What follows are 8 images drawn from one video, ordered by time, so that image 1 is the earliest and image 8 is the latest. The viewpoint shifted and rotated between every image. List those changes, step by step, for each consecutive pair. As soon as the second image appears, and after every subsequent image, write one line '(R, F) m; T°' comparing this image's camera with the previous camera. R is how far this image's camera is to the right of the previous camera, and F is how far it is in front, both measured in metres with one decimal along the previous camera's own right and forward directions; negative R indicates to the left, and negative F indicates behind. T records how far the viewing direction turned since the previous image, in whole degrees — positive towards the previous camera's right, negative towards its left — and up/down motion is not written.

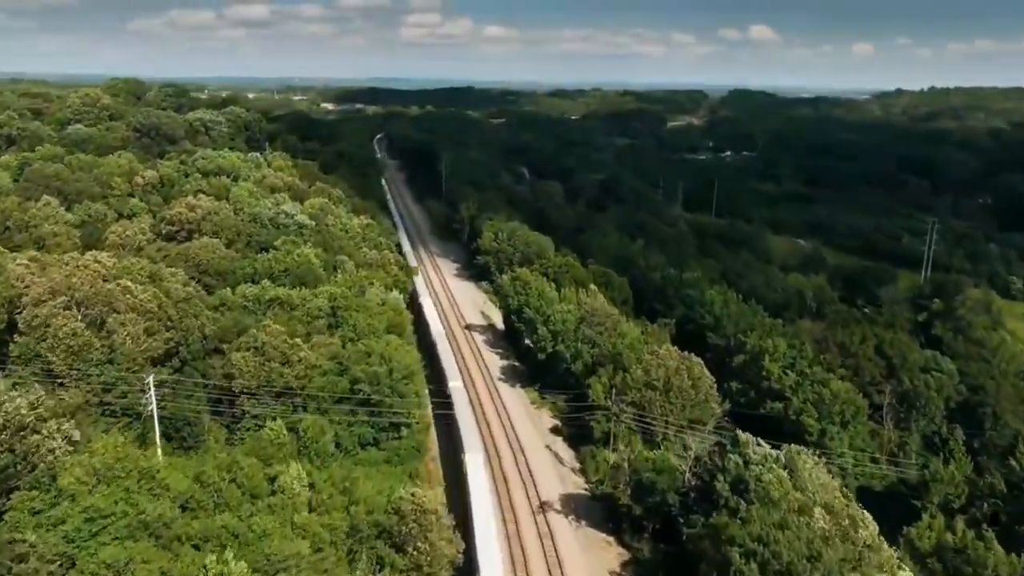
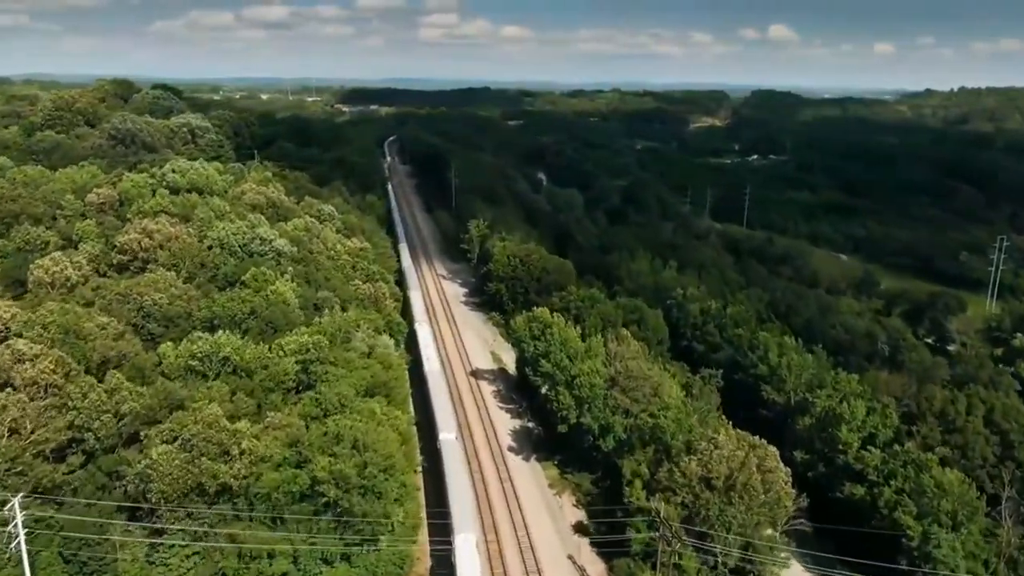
(+0.1, +9.9) m; -1°
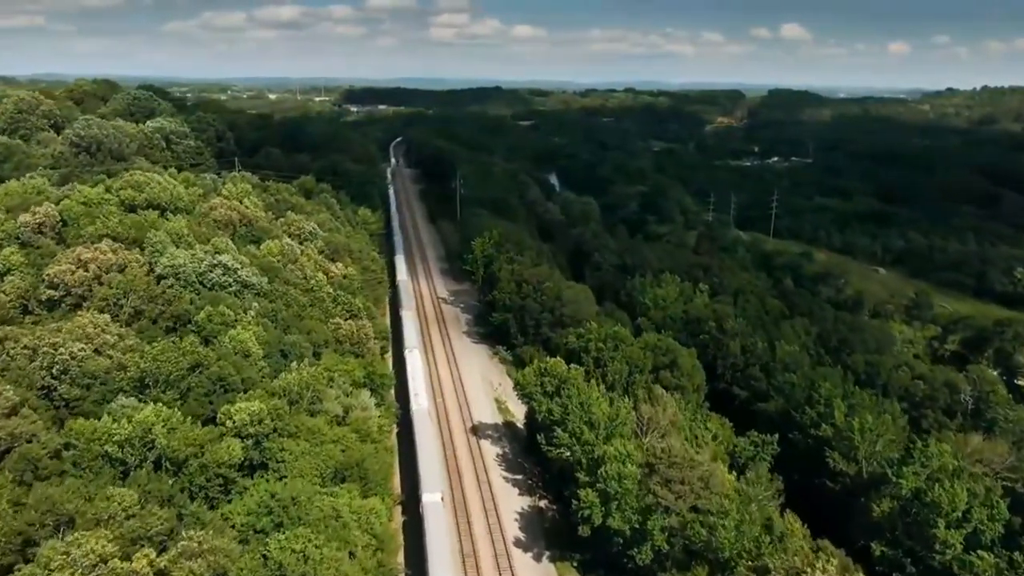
(+0.1, +8.8) m; -1°
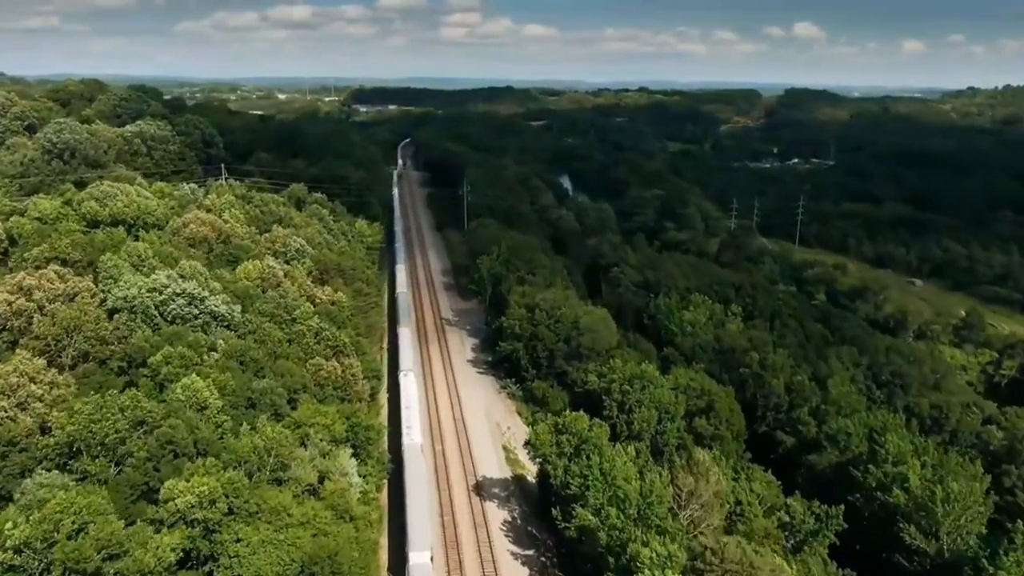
(0.0, +6.5) m; -1°
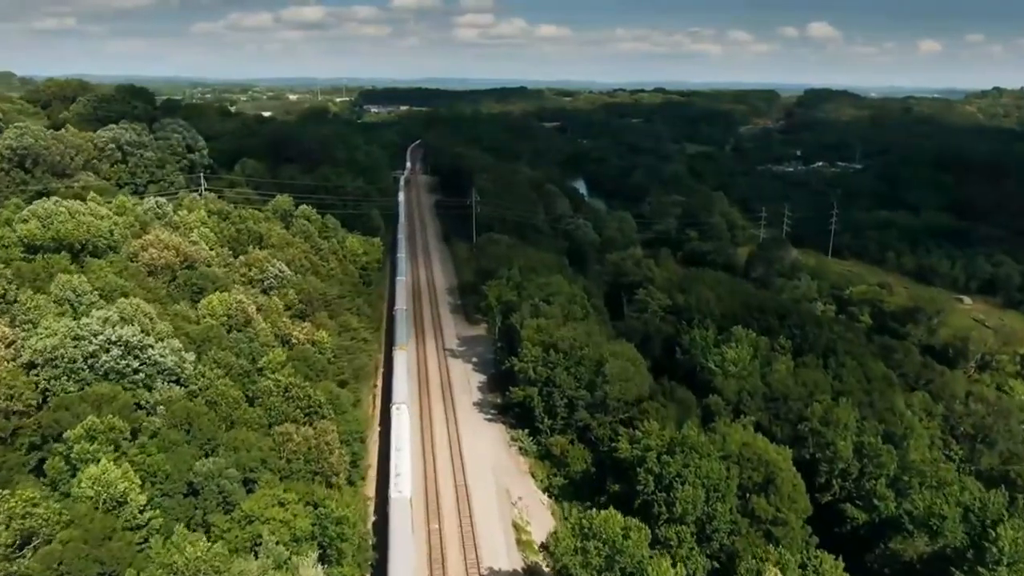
(0.0, +7.6) m; -1°
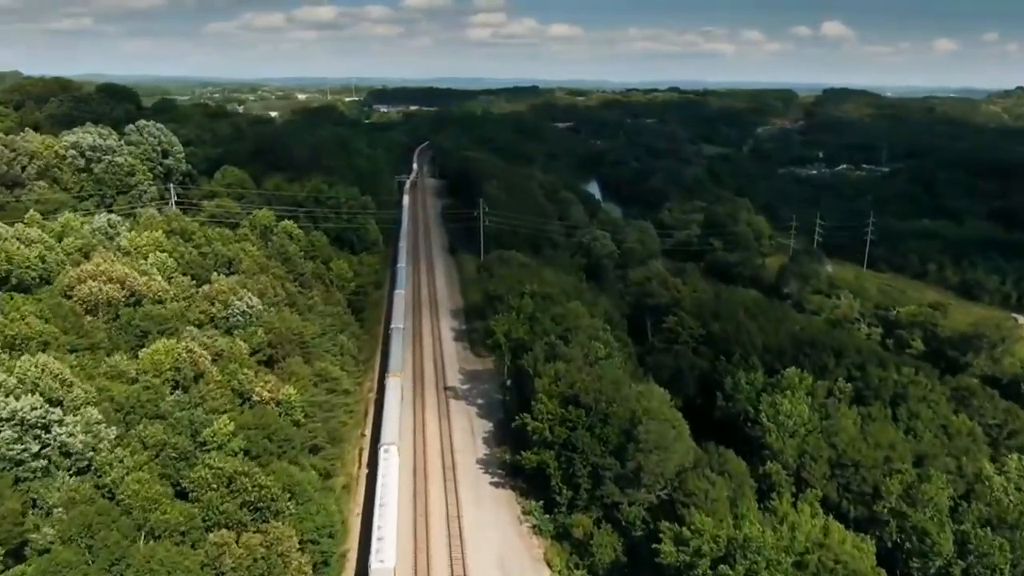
(-0.1, +7.6) m; -1°
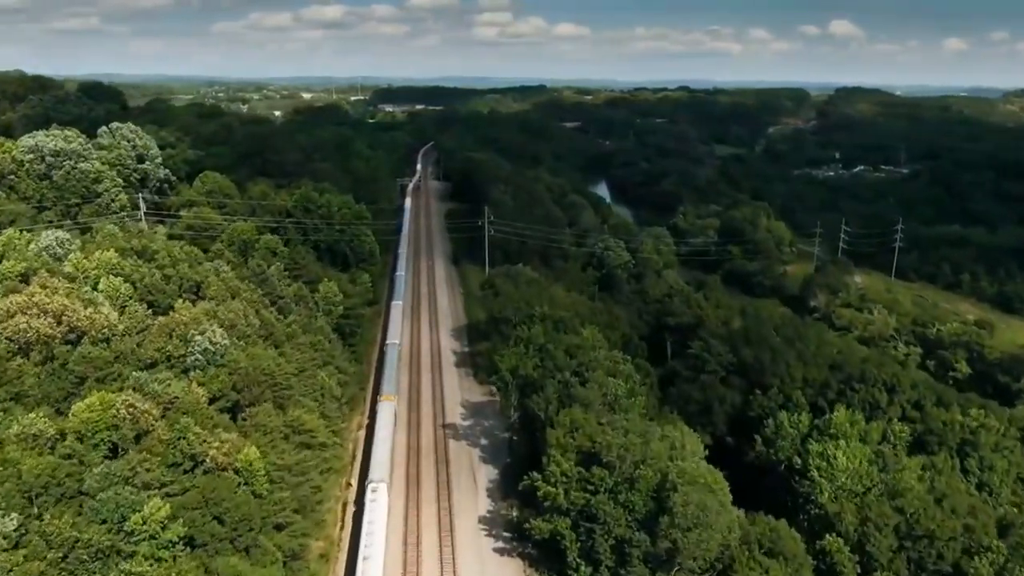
(-0.1, +5.7) m; -1°
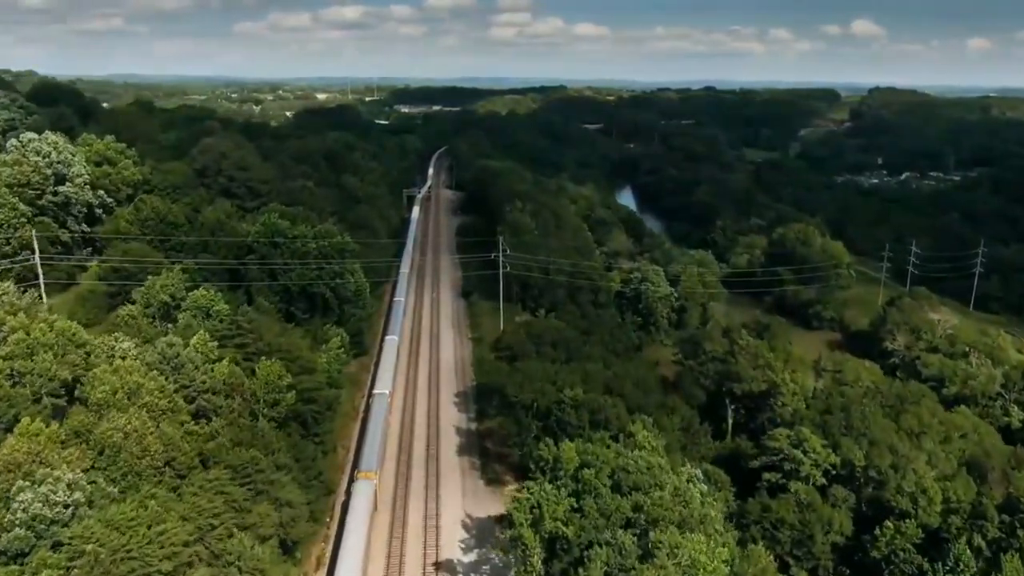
(-0.2, +12.9) m; -1°
